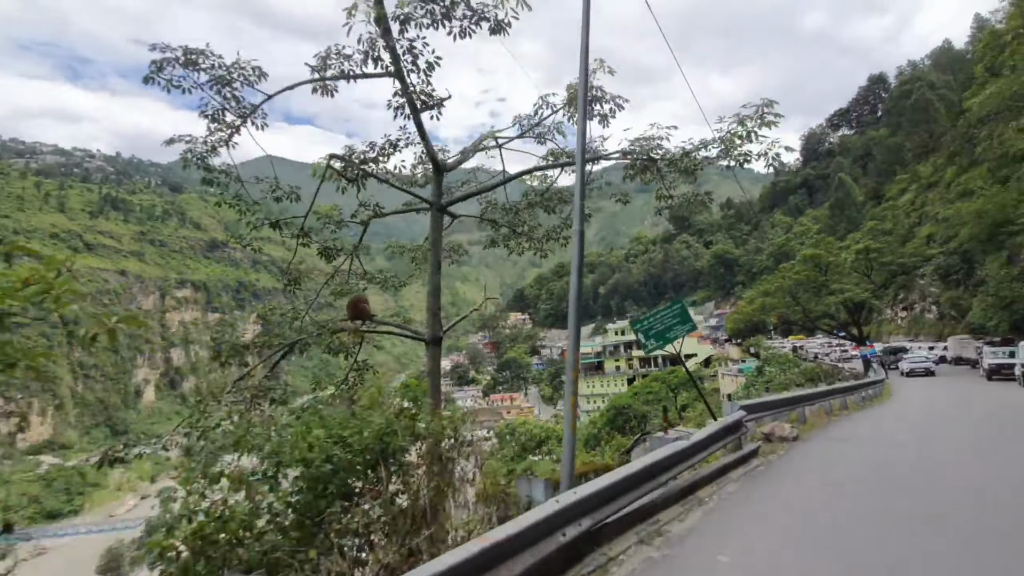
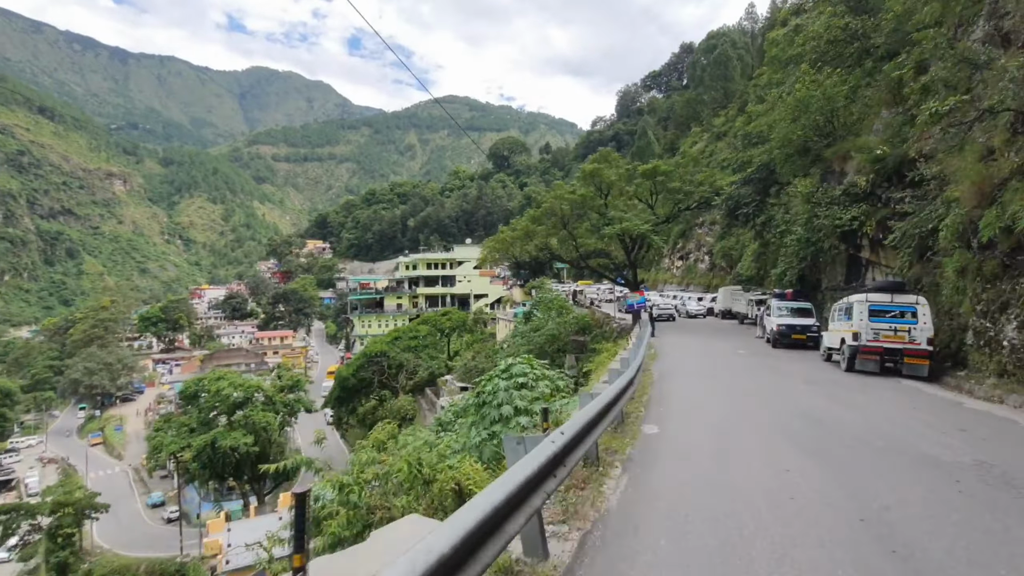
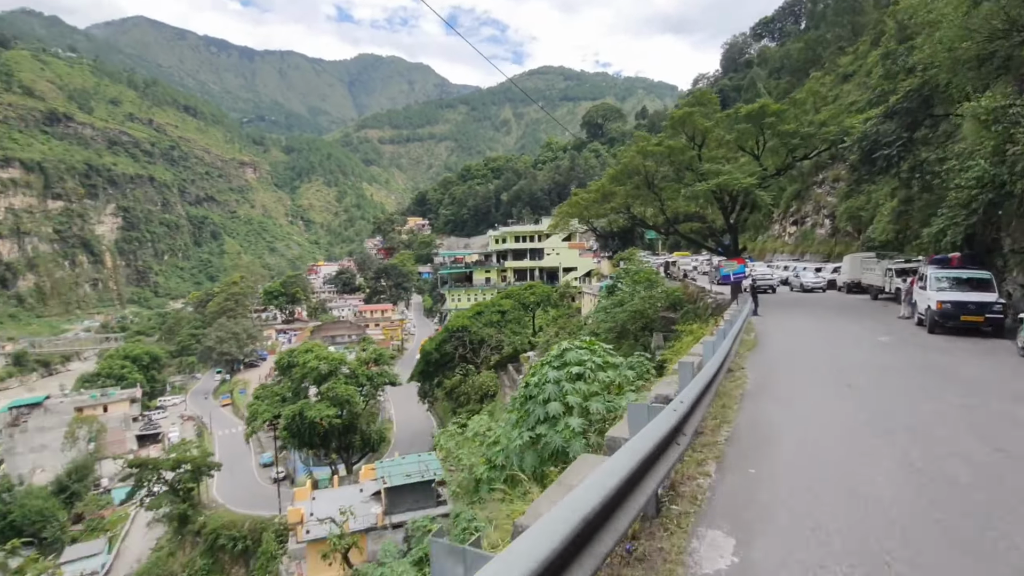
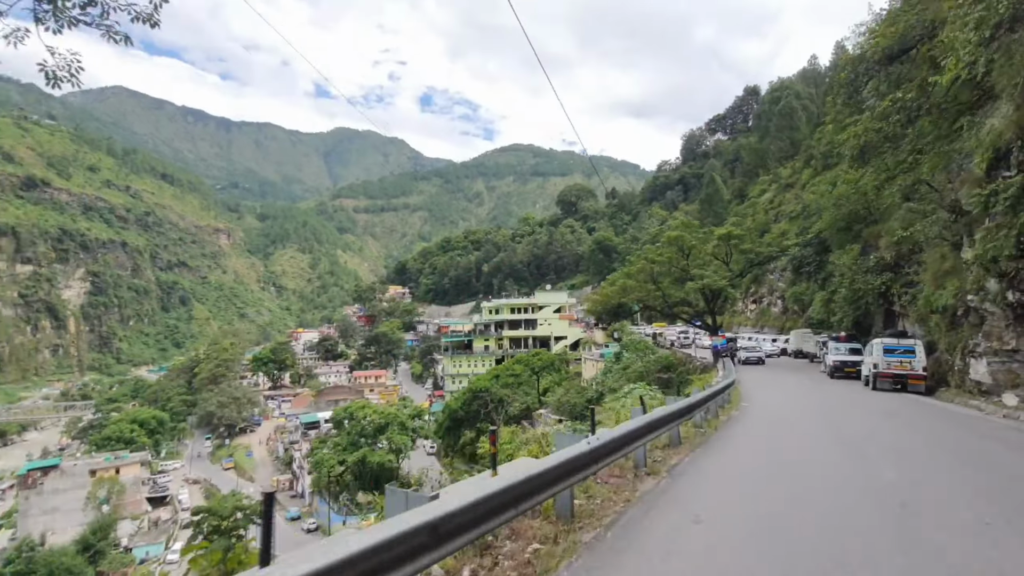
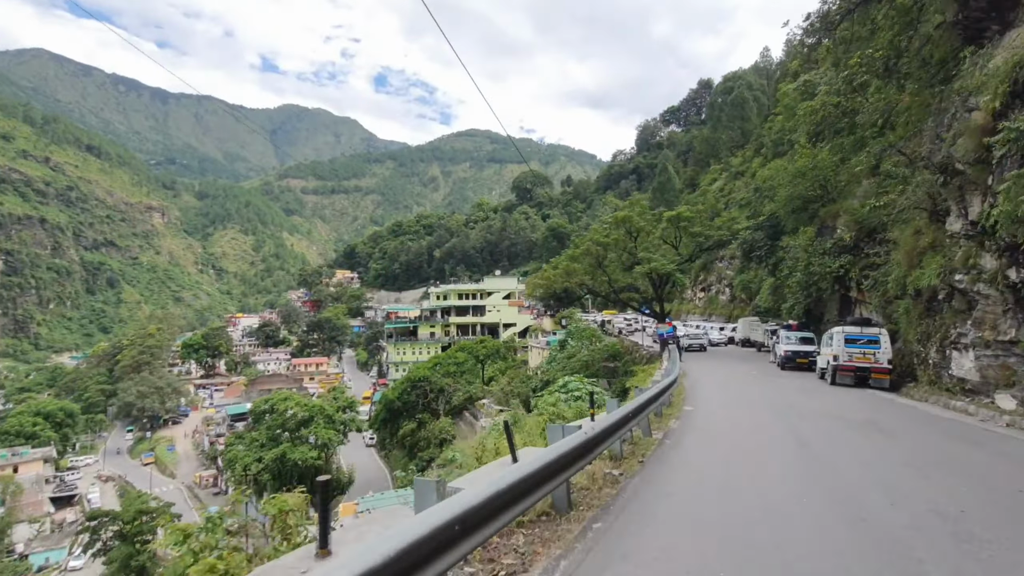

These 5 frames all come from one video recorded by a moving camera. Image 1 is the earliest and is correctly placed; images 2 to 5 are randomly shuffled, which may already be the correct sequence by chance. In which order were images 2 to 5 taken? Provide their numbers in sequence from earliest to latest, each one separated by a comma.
4, 5, 2, 3
